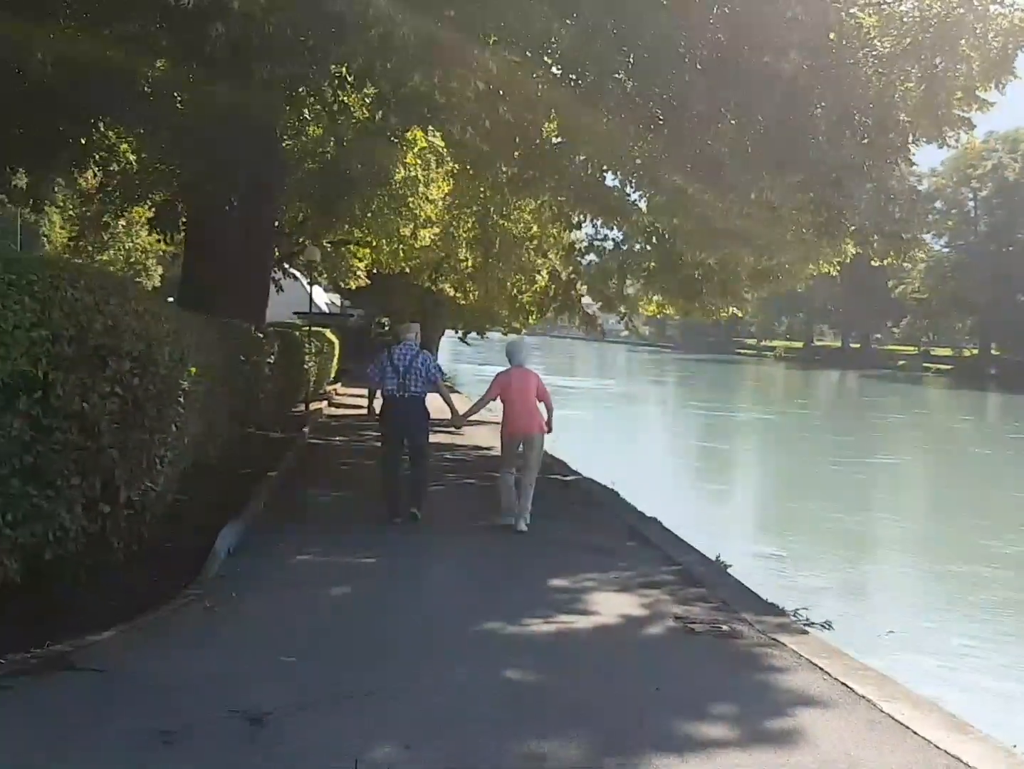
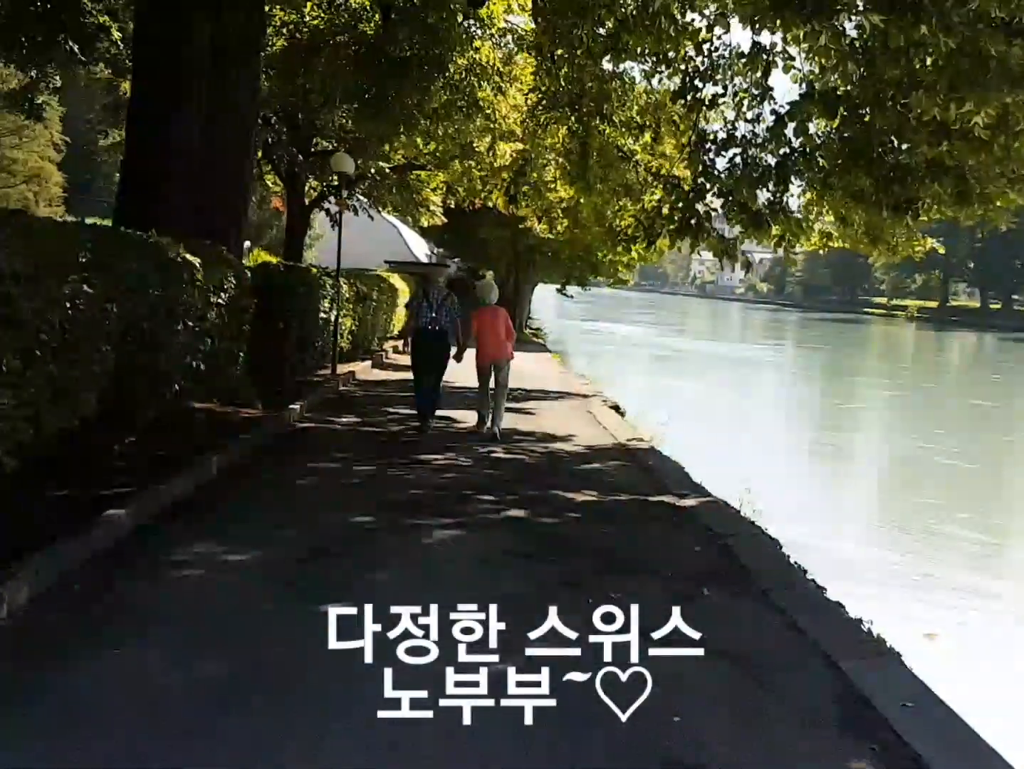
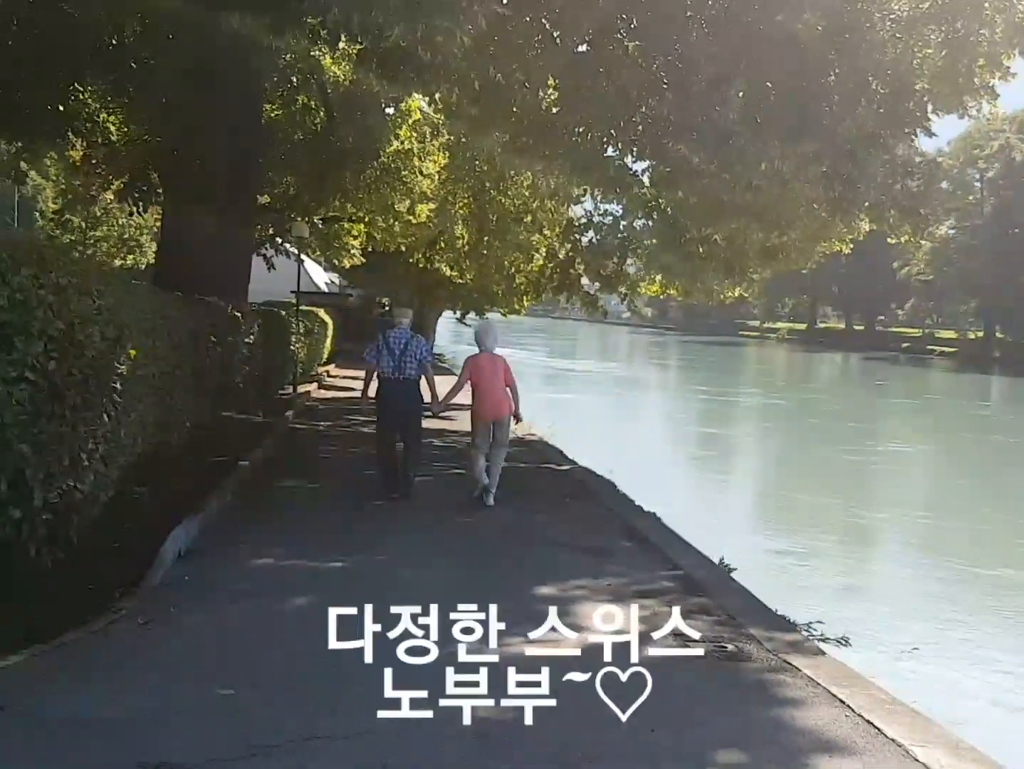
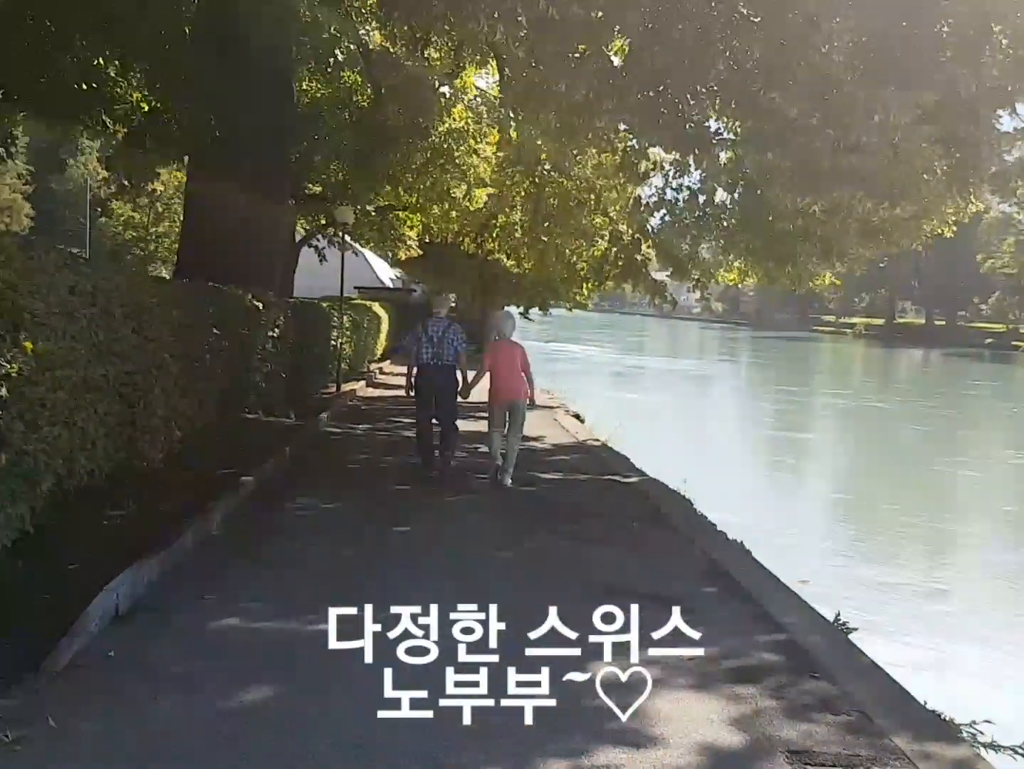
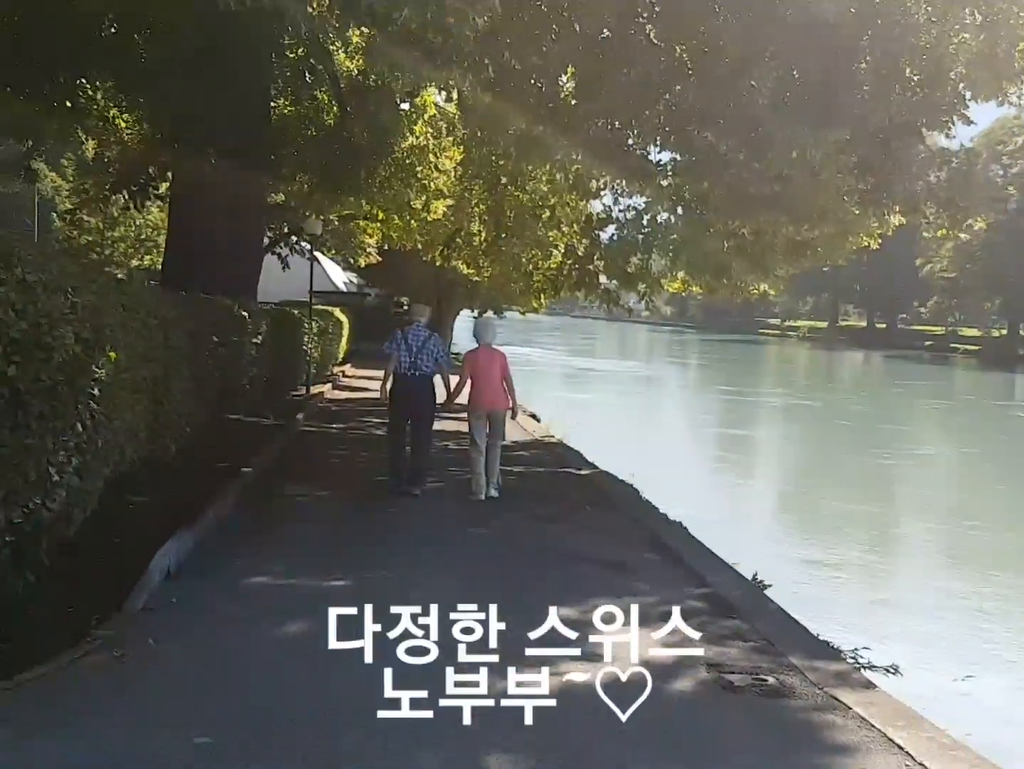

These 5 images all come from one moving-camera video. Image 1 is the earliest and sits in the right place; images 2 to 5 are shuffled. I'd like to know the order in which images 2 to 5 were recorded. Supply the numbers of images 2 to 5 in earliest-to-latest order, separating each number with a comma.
3, 5, 4, 2
